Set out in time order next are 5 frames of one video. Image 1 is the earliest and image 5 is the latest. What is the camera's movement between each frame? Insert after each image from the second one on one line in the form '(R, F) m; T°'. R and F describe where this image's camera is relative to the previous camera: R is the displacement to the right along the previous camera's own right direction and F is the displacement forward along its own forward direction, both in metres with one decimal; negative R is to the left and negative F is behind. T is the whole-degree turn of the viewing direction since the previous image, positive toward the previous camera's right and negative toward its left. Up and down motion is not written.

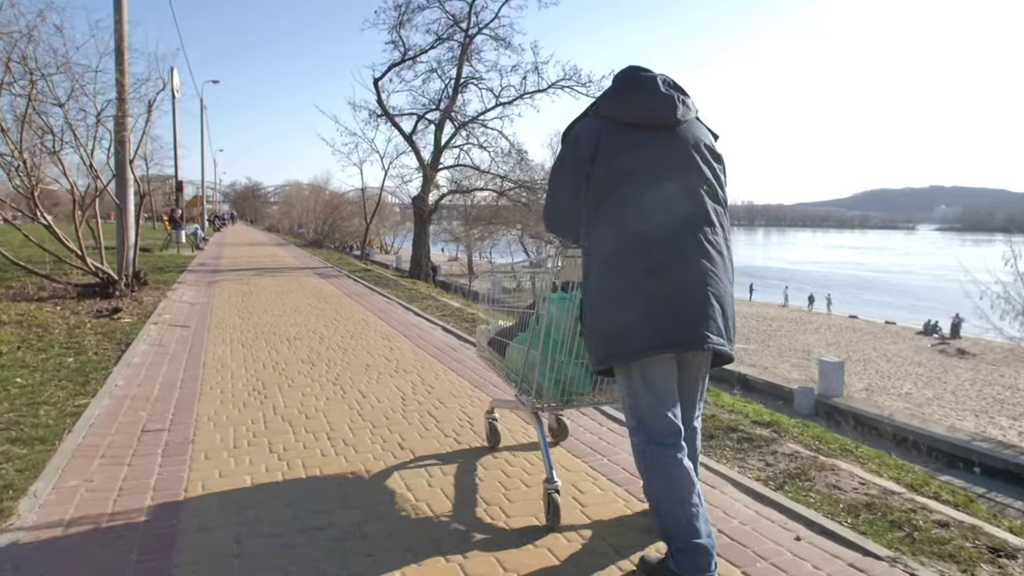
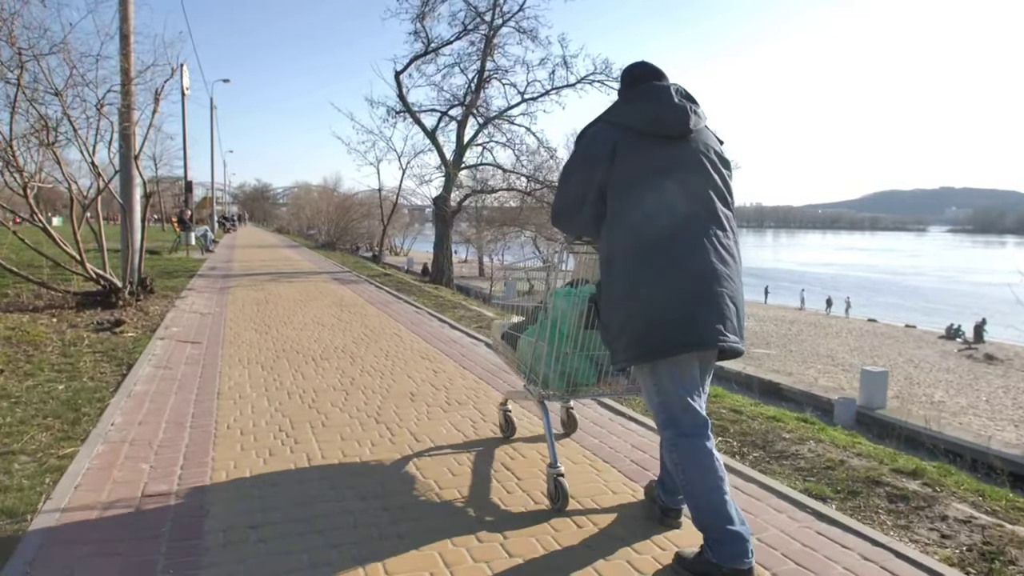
(-0.4, +0.8) m; -1°
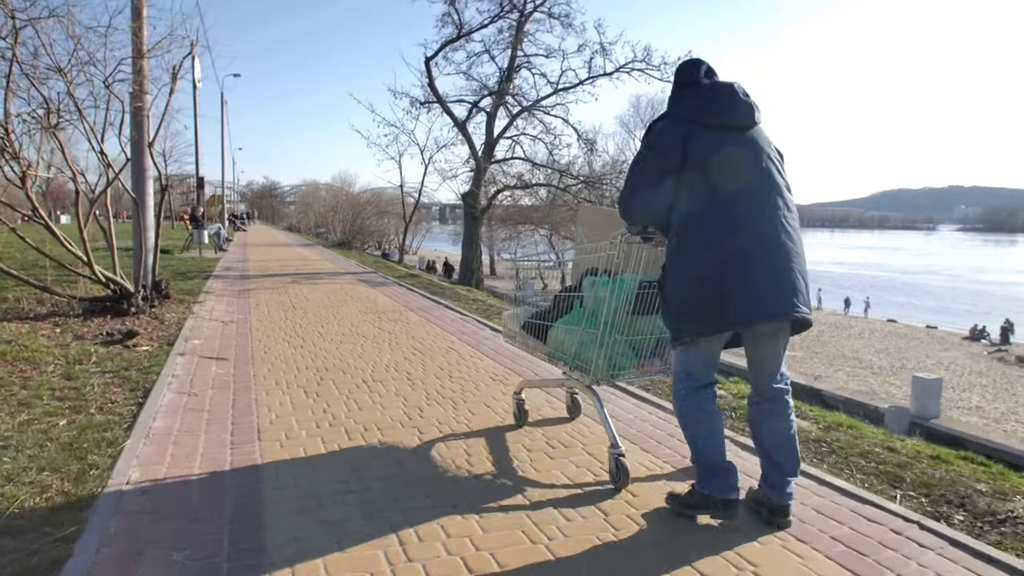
(-0.5, +0.8) m; -1°
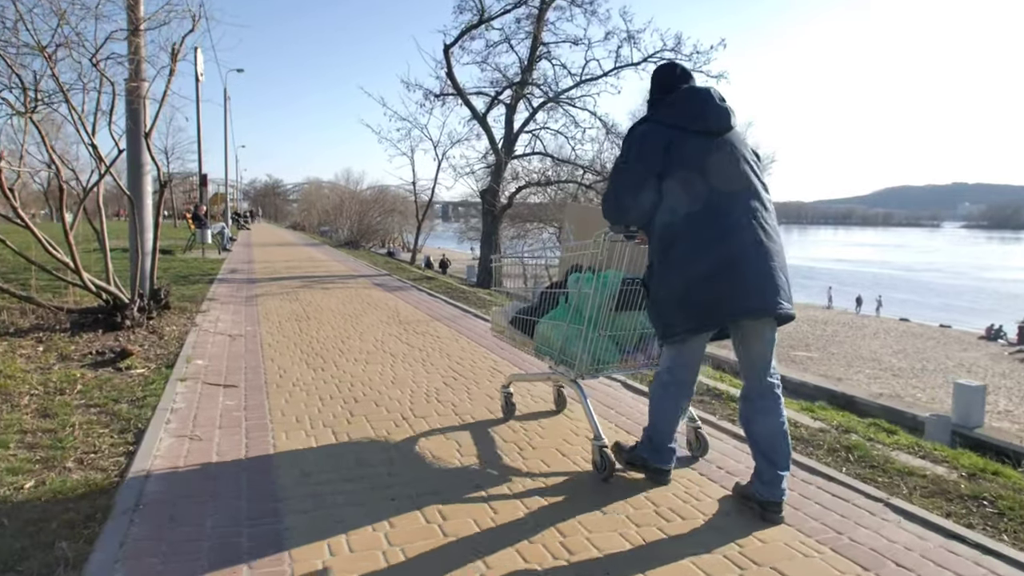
(-0.3, +0.7) m; 0°
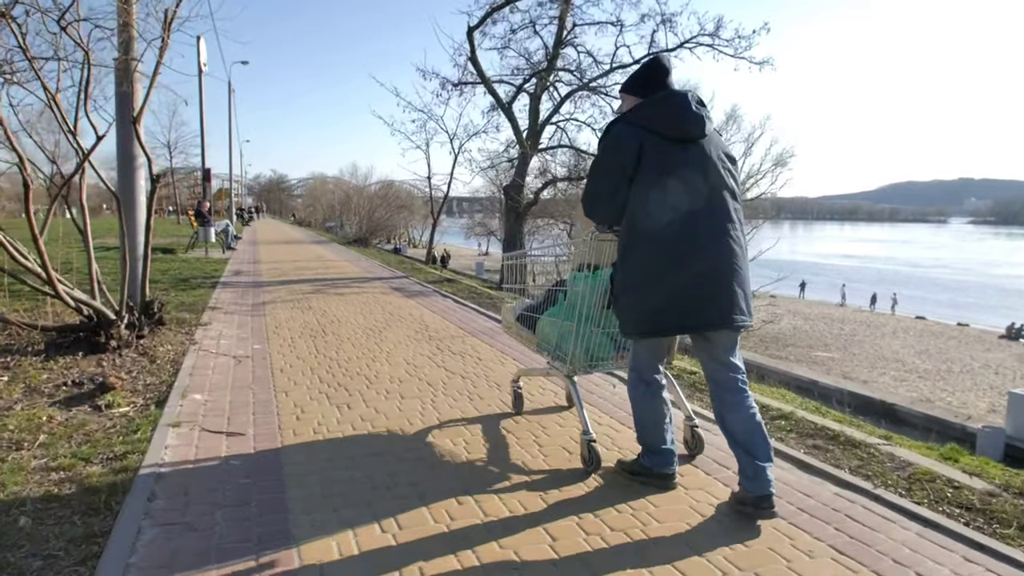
(-0.3, +0.8) m; 0°
